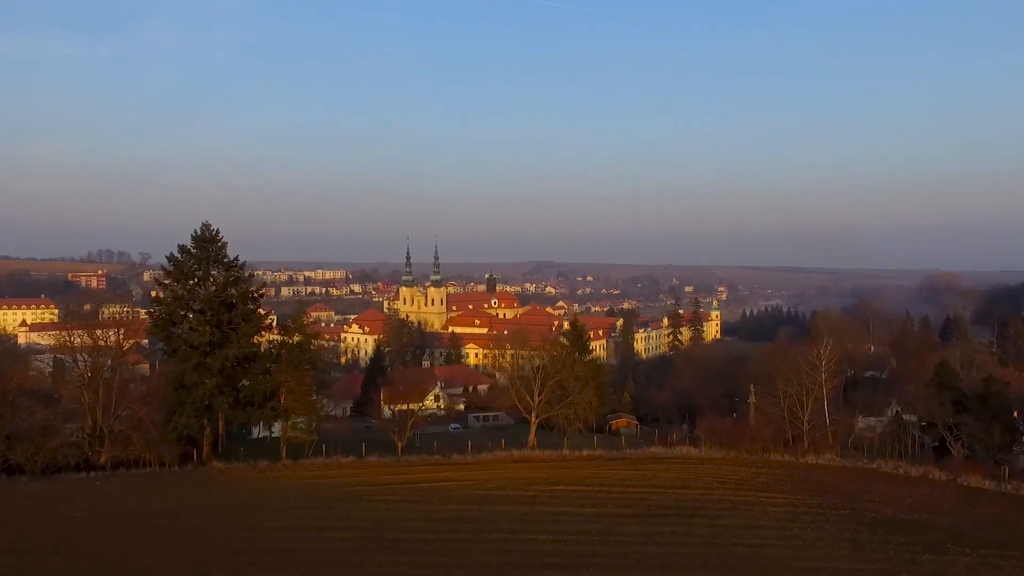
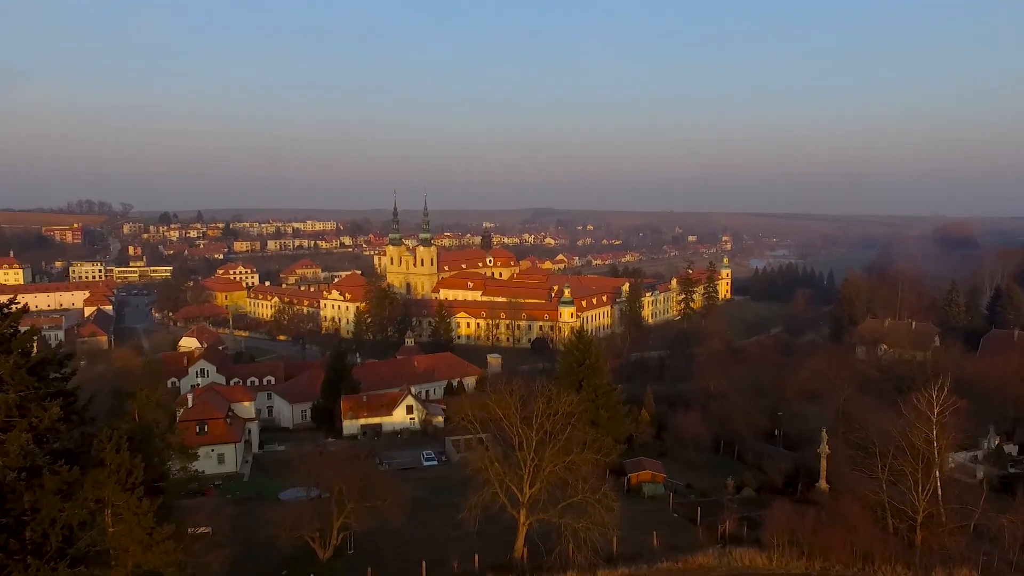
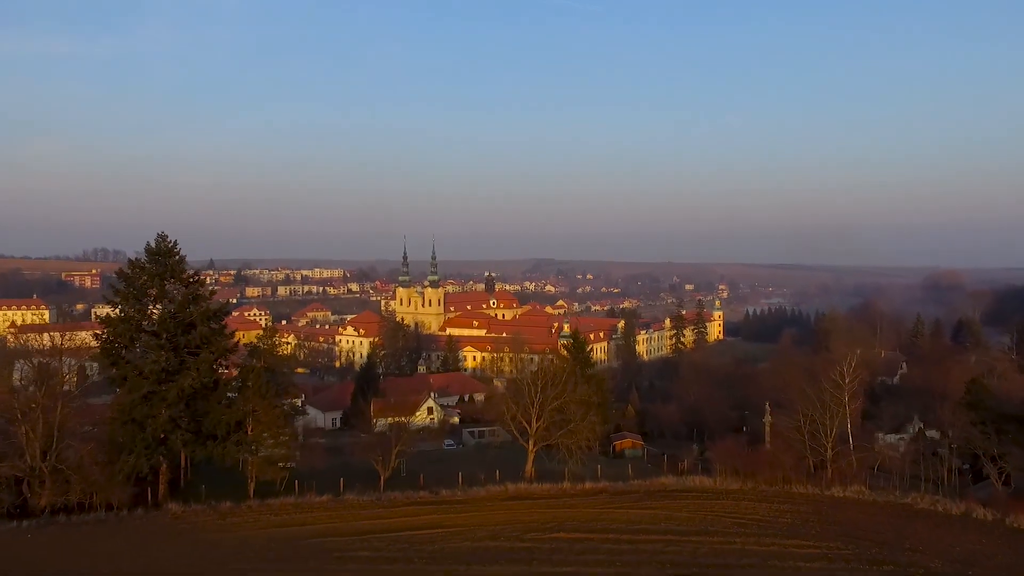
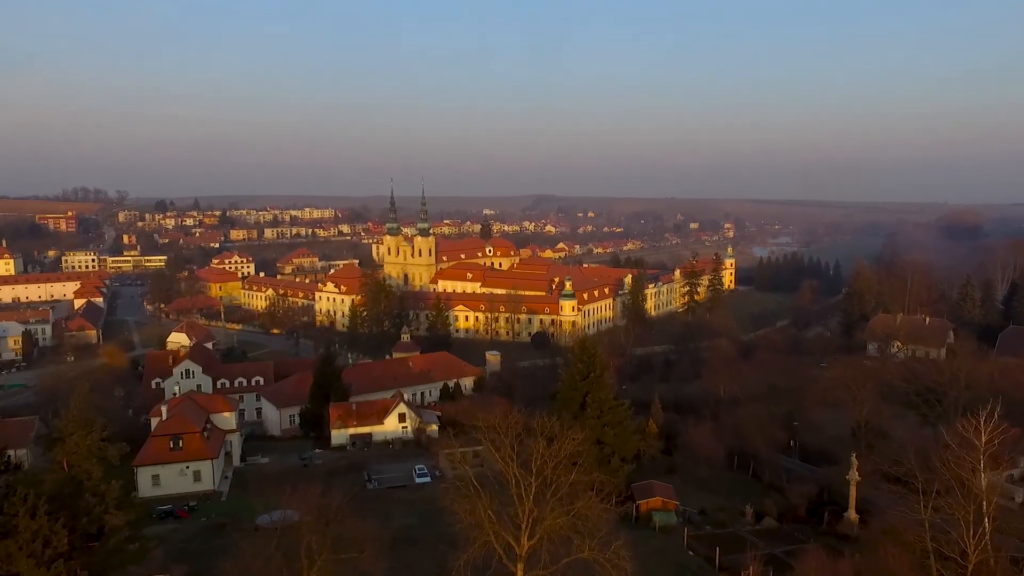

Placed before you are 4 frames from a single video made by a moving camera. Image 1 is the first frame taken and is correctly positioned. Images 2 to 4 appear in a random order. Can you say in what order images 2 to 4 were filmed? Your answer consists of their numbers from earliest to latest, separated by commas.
3, 2, 4
